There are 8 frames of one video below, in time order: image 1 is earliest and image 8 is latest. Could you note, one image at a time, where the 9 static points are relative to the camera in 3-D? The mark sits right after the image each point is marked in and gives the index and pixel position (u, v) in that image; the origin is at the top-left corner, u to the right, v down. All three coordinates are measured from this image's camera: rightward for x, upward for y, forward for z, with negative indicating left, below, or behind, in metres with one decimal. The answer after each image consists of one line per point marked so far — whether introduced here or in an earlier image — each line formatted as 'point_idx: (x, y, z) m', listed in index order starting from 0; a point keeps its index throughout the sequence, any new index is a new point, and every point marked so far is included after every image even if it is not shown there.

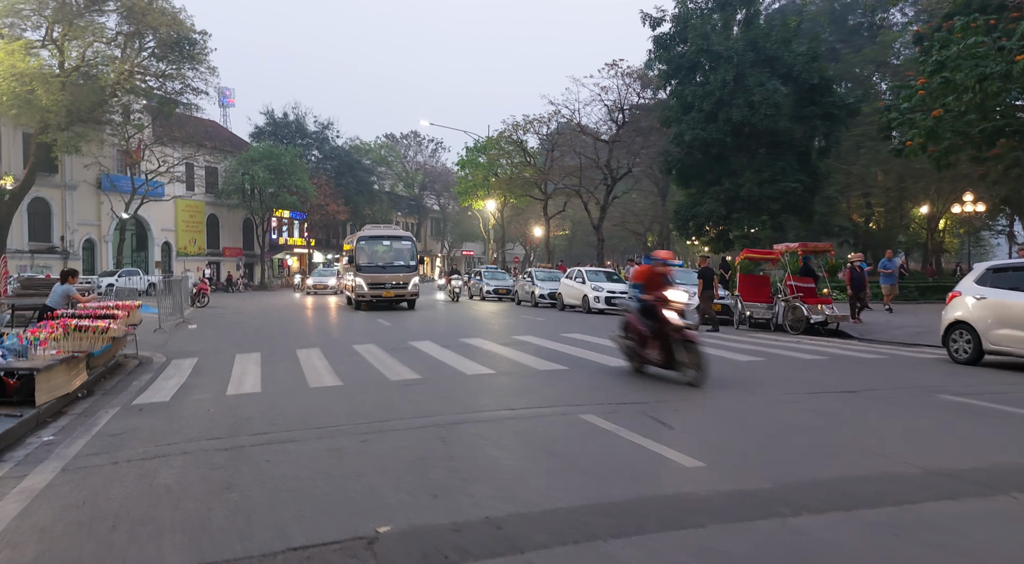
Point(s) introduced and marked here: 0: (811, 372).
0: (+4.0, -1.2, +9.3) m
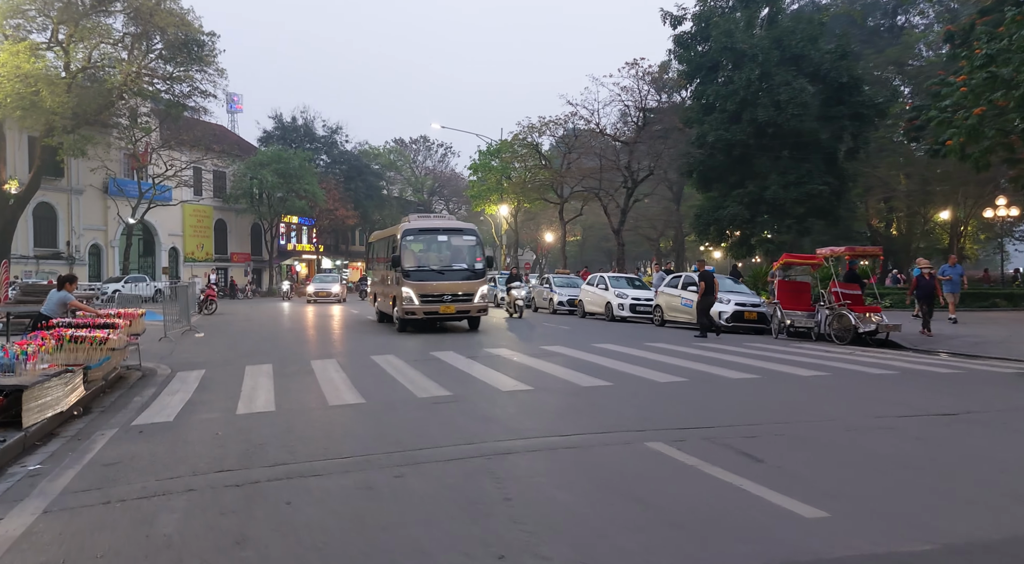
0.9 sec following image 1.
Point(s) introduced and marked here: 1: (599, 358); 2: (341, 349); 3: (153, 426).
0: (+4.5, -1.3, +8.3) m
1: (+1.5, -1.3, +11.9) m
2: (-3.4, -1.4, +14.0) m
3: (-4.0, -1.6, +7.6) m
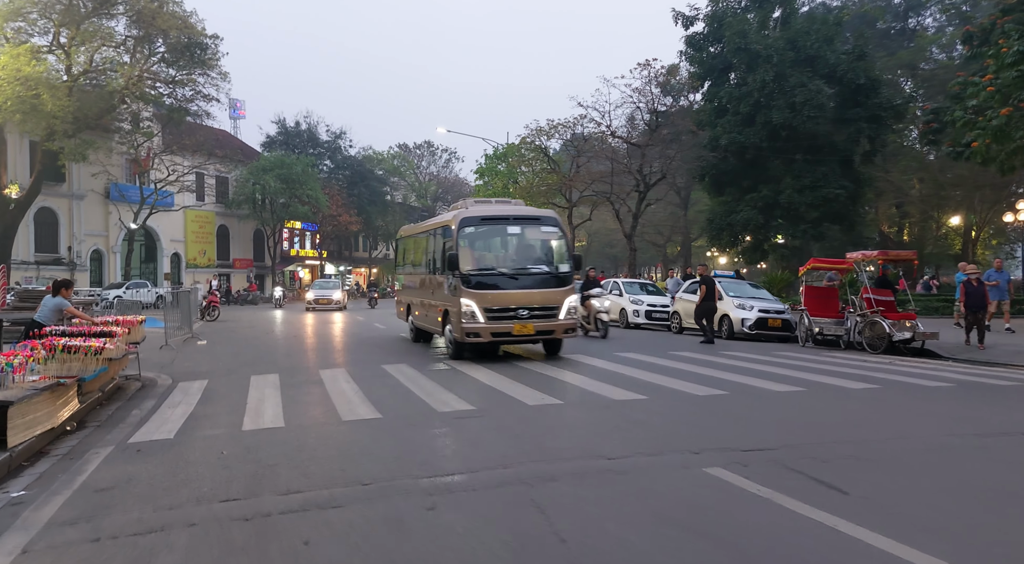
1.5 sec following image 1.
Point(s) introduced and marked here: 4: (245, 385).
0: (+4.8, -1.3, +7.7) m
1: (+1.9, -1.4, +11.3) m
2: (-3.1, -1.5, +13.3) m
3: (-3.6, -1.7, +7.0) m
4: (-4.2, -1.6, +10.8) m
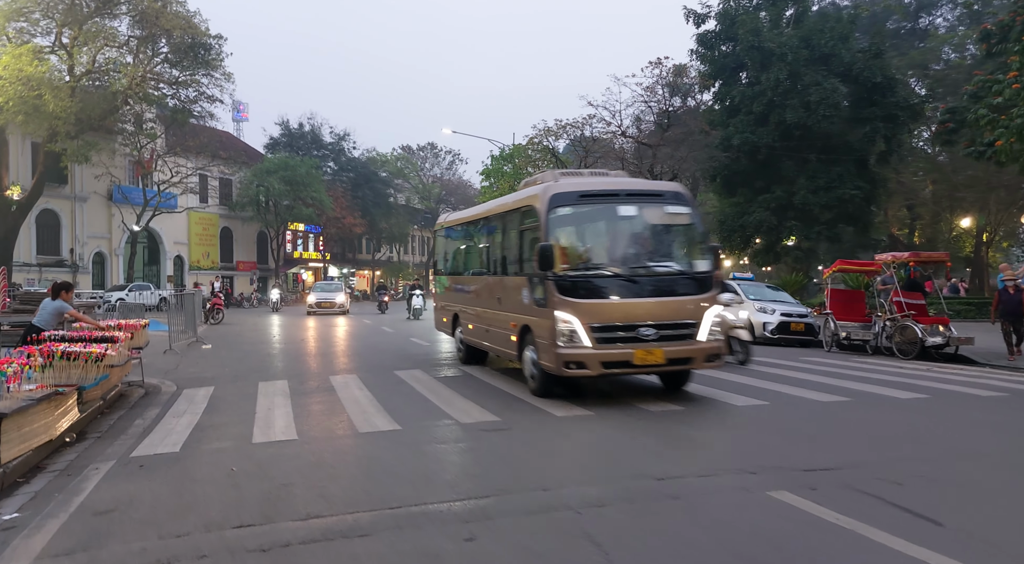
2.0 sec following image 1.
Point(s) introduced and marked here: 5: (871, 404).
0: (+5.1, -1.4, +7.2) m
1: (+2.2, -1.4, +10.8) m
2: (-2.8, -1.5, +12.8) m
3: (-3.4, -1.7, +6.5) m
4: (-3.9, -1.7, +10.3) m
5: (+4.0, -1.3, +7.7) m
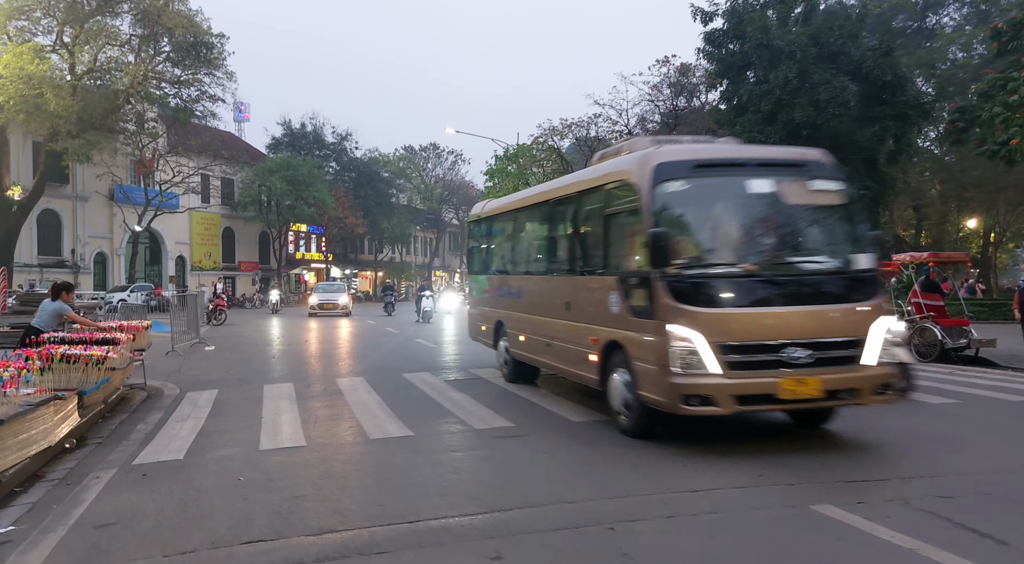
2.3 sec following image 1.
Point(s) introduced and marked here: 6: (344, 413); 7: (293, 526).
0: (+5.3, -1.4, +6.9) m
1: (+2.3, -1.5, +10.5) m
2: (-2.6, -1.5, +12.5) m
3: (-3.2, -1.7, +6.2) m
4: (-3.7, -1.7, +10.0) m
5: (+4.2, -1.4, +7.4) m
6: (-2.1, -1.6, +8.5) m
7: (-1.4, -1.6, +4.5) m
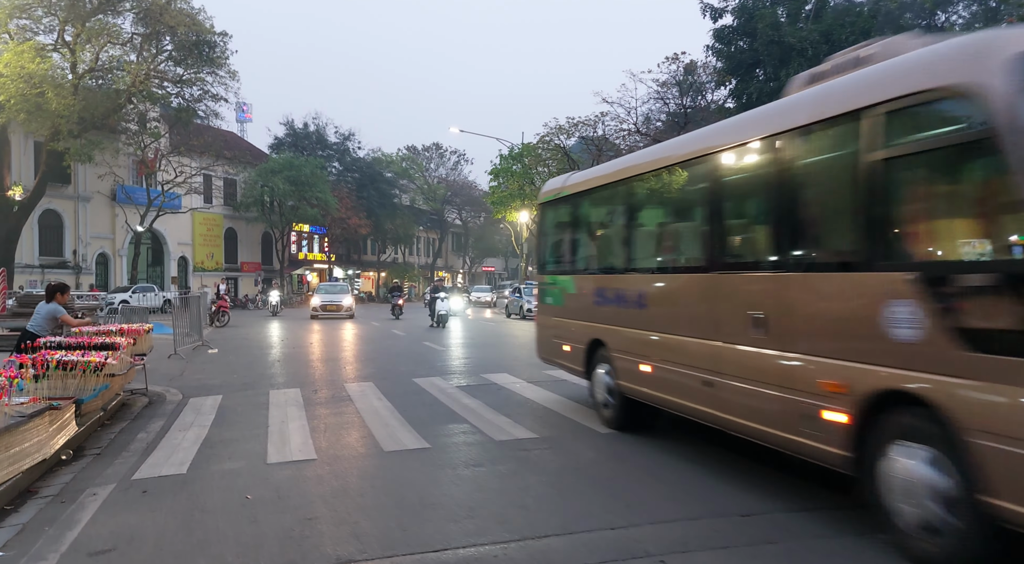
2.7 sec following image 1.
0: (+5.5, -1.4, +6.4) m
1: (+2.6, -1.5, +10.1) m
2: (-2.4, -1.6, +12.1) m
3: (-3.0, -1.7, +5.8) m
4: (-3.5, -1.7, +9.6) m
5: (+4.4, -1.4, +7.0) m
6: (-1.8, -1.6, +8.1) m
7: (-1.2, -1.6, +4.1) m
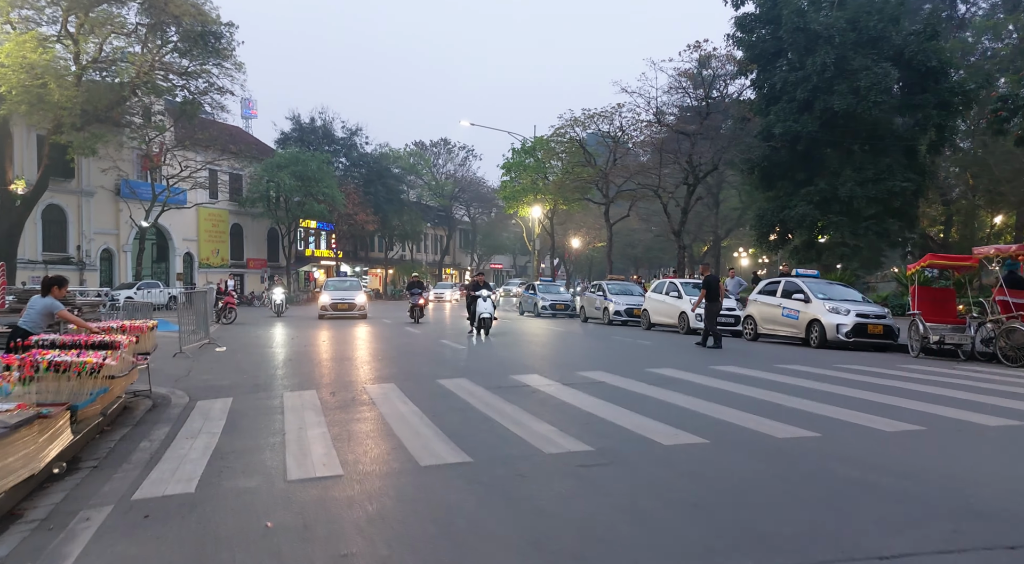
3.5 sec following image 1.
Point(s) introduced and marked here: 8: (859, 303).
0: (+6.0, -1.3, +5.6) m
1: (+3.0, -1.4, +9.2) m
2: (-1.9, -1.5, +11.3) m
3: (-2.5, -1.6, +5.0) m
4: (-3.0, -1.6, +8.8) m
5: (+4.9, -1.3, +6.1) m
6: (-1.4, -1.5, +7.3) m
7: (-0.8, -1.5, +3.3) m
8: (+7.3, -0.4, +14.7) m
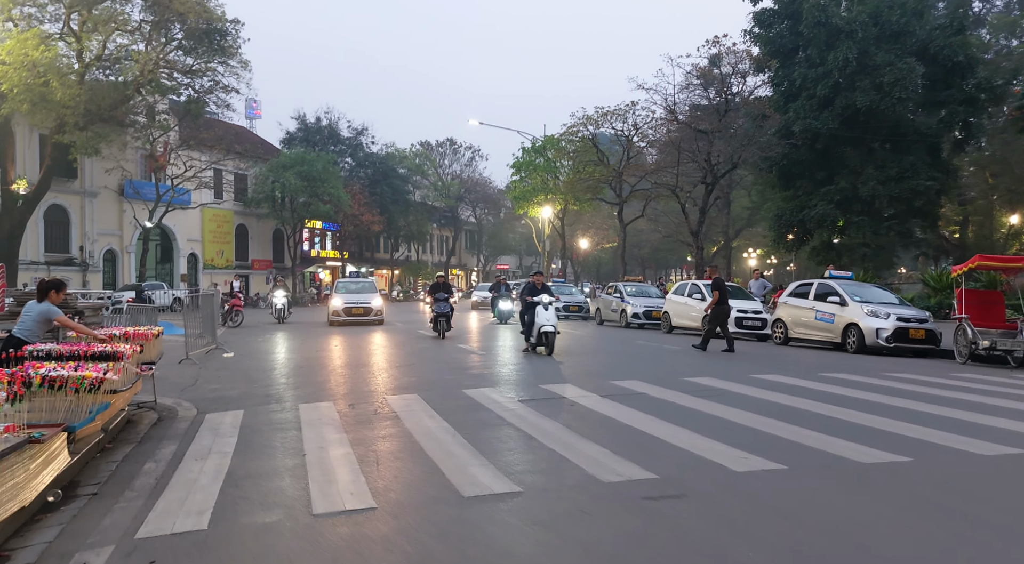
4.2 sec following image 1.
0: (+6.4, -1.4, +4.9) m
1: (+3.5, -1.4, +8.6) m
2: (-1.5, -1.5, +10.7) m
3: (-2.1, -1.7, +4.3) m
4: (-2.6, -1.6, +8.1) m
5: (+5.3, -1.3, +5.4) m
6: (-1.0, -1.6, +6.6) m
7: (-0.4, -1.6, +2.6) m
8: (+7.8, -0.5, +14.0) m
